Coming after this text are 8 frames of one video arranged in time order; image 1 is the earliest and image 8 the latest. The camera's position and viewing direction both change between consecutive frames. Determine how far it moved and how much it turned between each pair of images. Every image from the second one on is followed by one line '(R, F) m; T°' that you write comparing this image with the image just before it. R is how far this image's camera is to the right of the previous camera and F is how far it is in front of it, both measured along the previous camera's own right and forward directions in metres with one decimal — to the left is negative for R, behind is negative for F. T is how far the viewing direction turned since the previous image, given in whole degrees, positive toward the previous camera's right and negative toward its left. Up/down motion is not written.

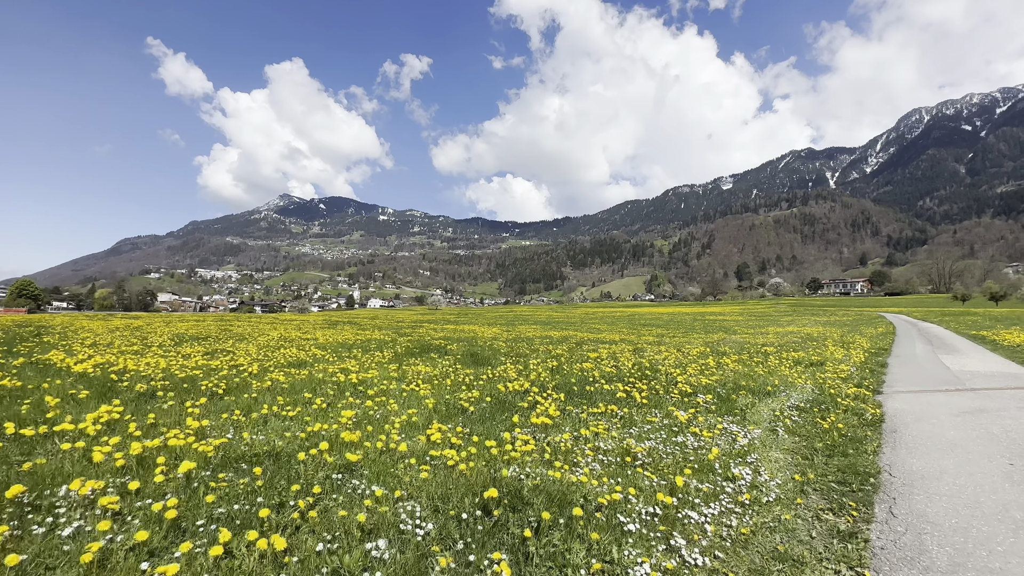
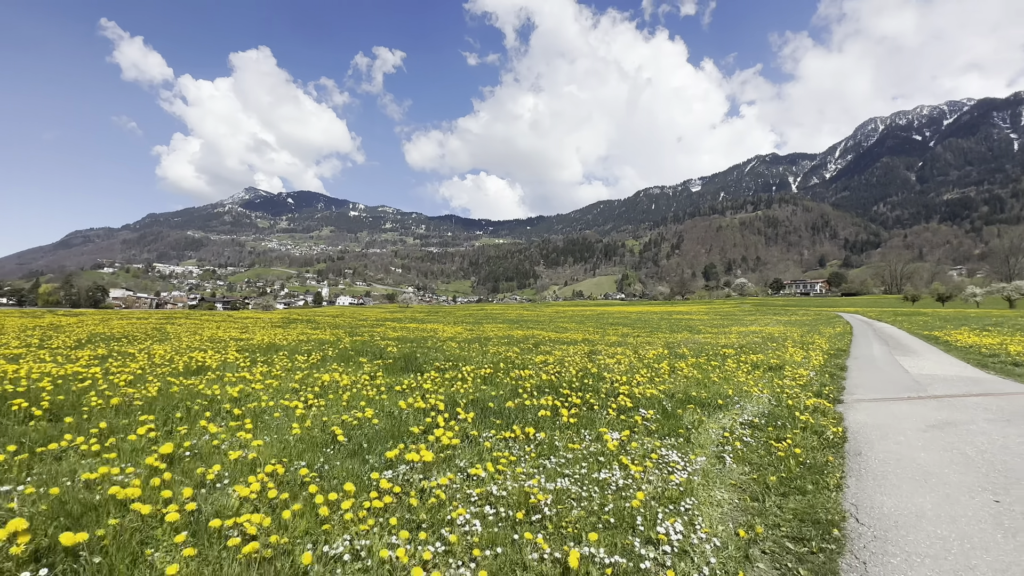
(+1.1, +1.5) m; +3°
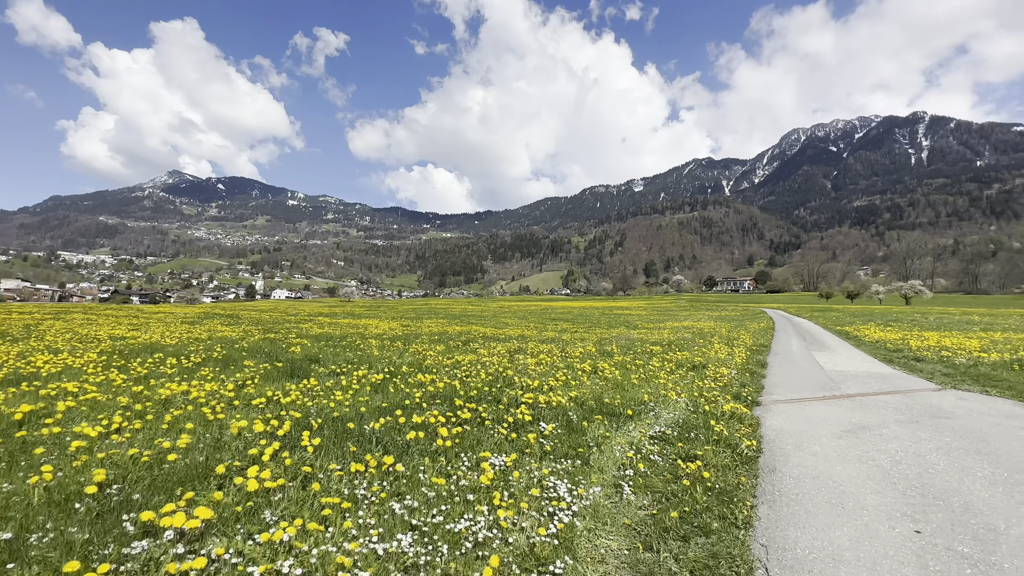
(+1.1, +1.3) m; +7°
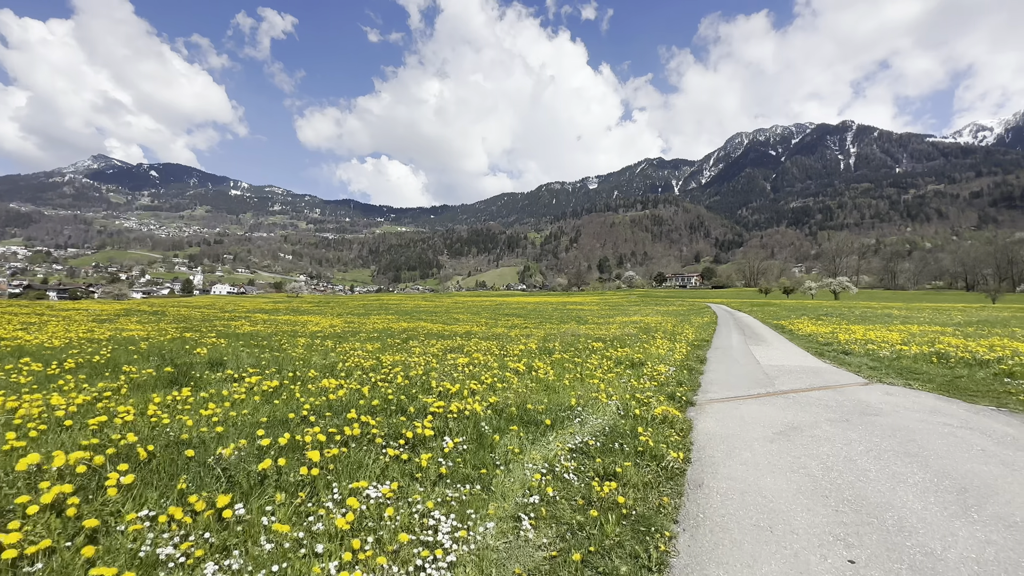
(+0.8, +0.9) m; +6°
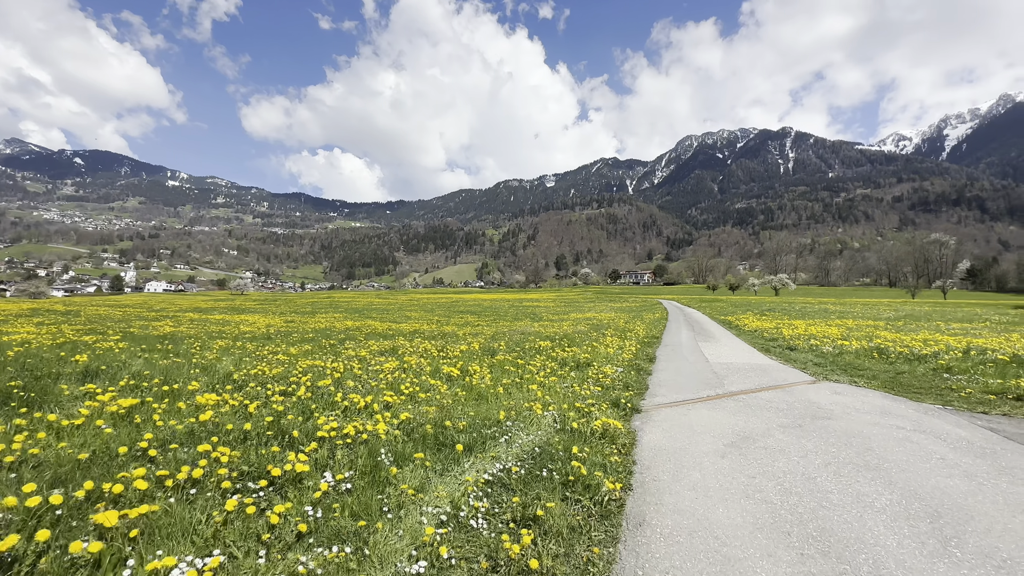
(+0.6, +1.2) m; +5°
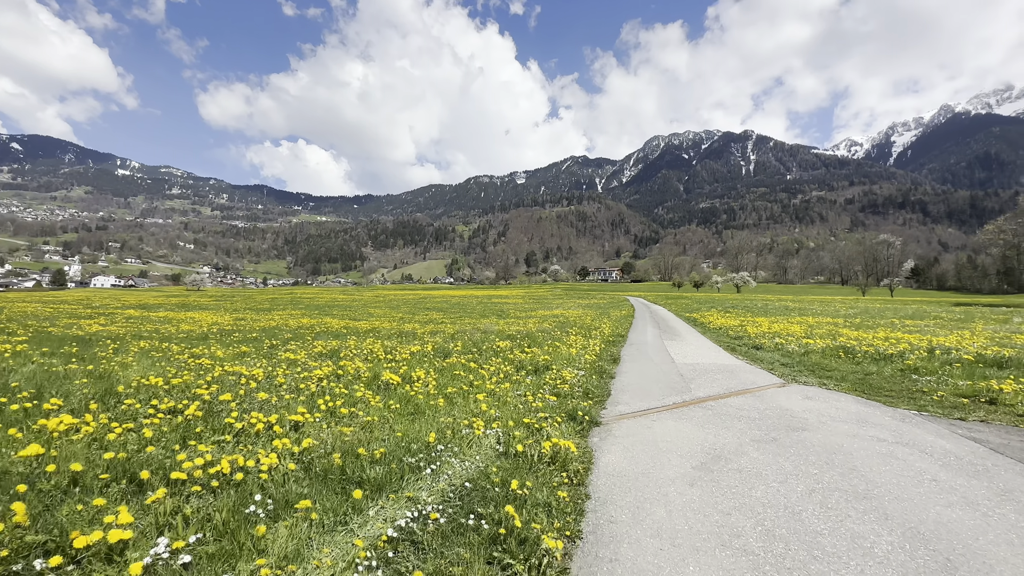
(+0.5, +1.2) m; +4°
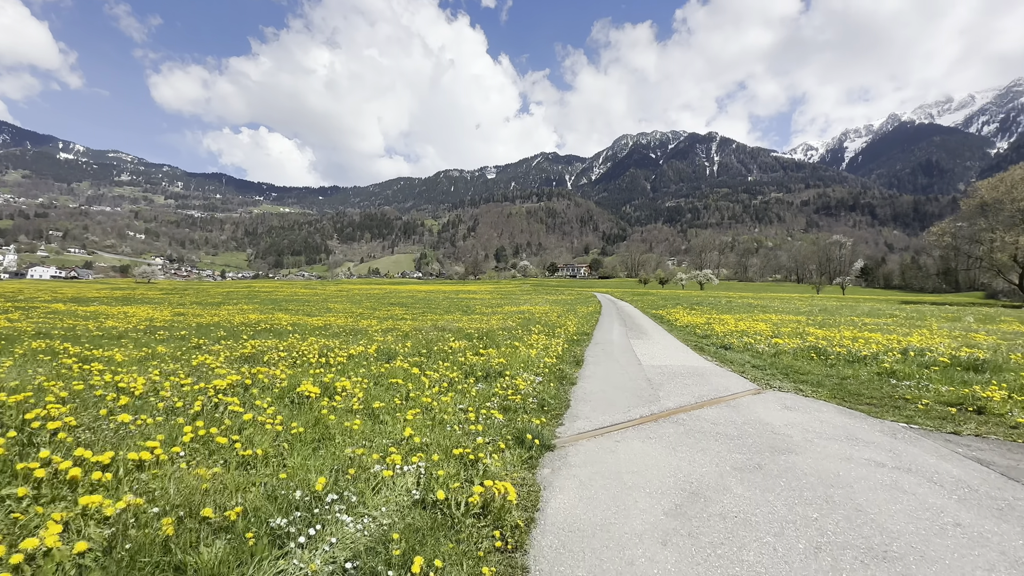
(+0.5, +1.4) m; +4°
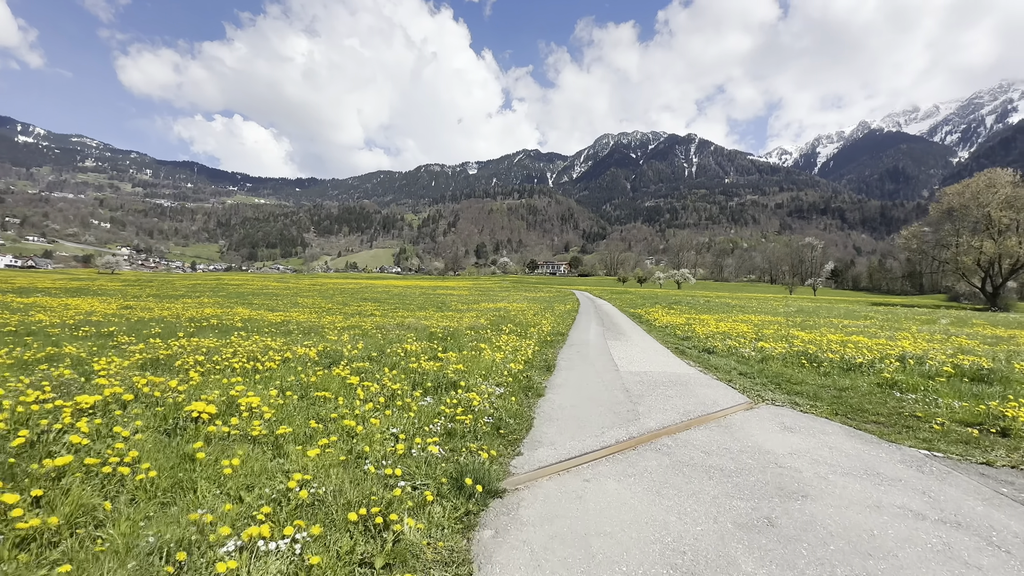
(+0.4, +1.5) m; +3°
